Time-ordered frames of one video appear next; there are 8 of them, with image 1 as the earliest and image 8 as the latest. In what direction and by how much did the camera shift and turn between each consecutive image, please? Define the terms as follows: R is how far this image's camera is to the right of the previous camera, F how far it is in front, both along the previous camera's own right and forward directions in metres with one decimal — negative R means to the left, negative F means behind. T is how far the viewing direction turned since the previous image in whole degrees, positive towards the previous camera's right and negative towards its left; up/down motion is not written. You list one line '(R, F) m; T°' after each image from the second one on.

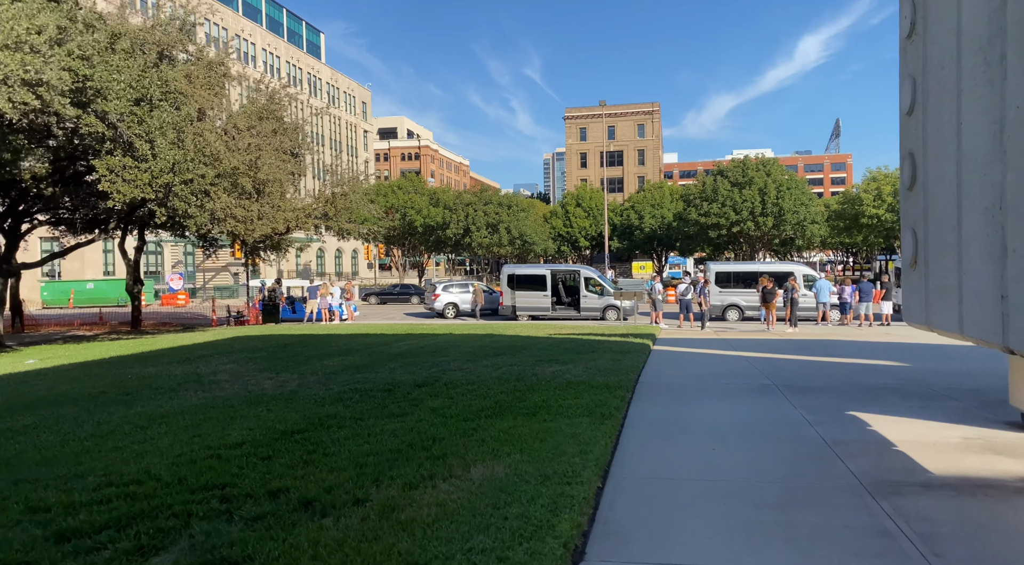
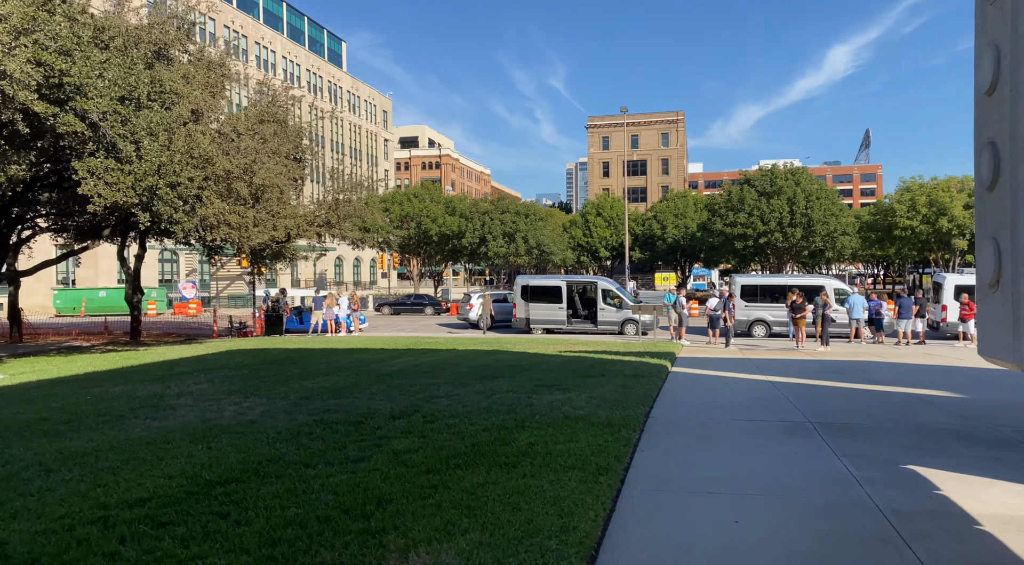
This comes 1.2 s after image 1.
(+0.3, +1.2) m; -2°
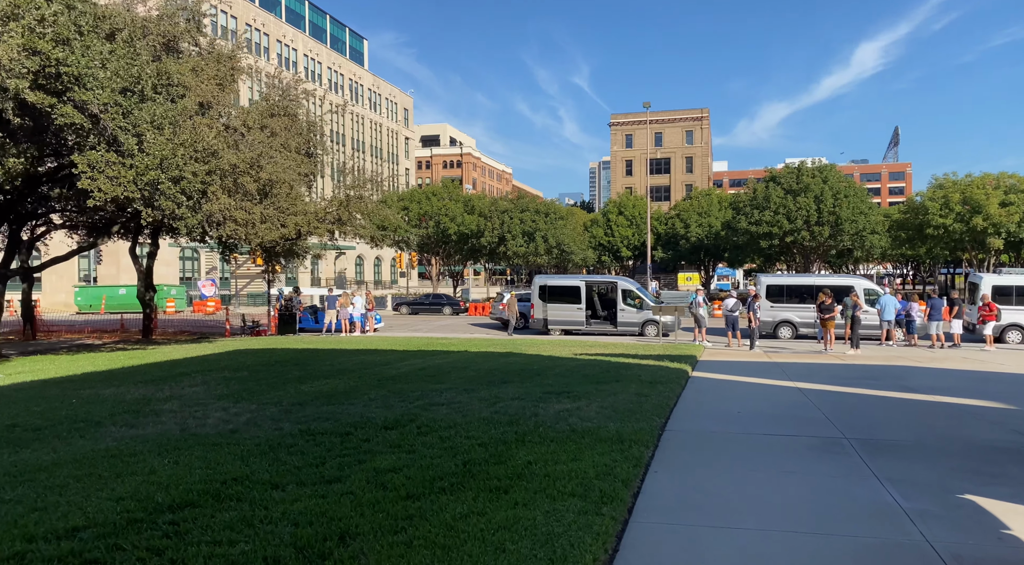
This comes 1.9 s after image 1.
(+0.2, +0.7) m; -2°
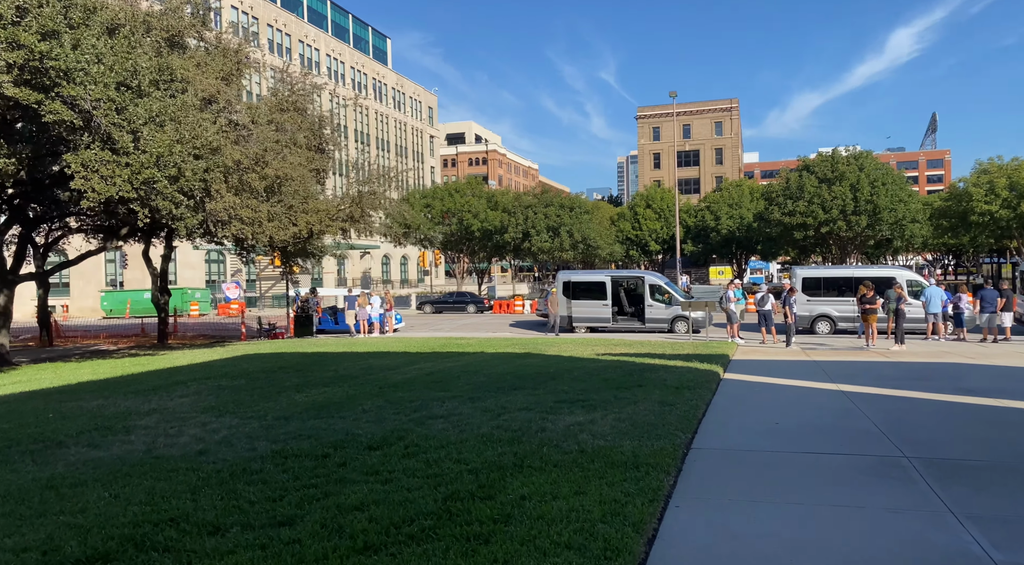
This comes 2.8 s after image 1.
(+0.2, +1.0) m; -2°
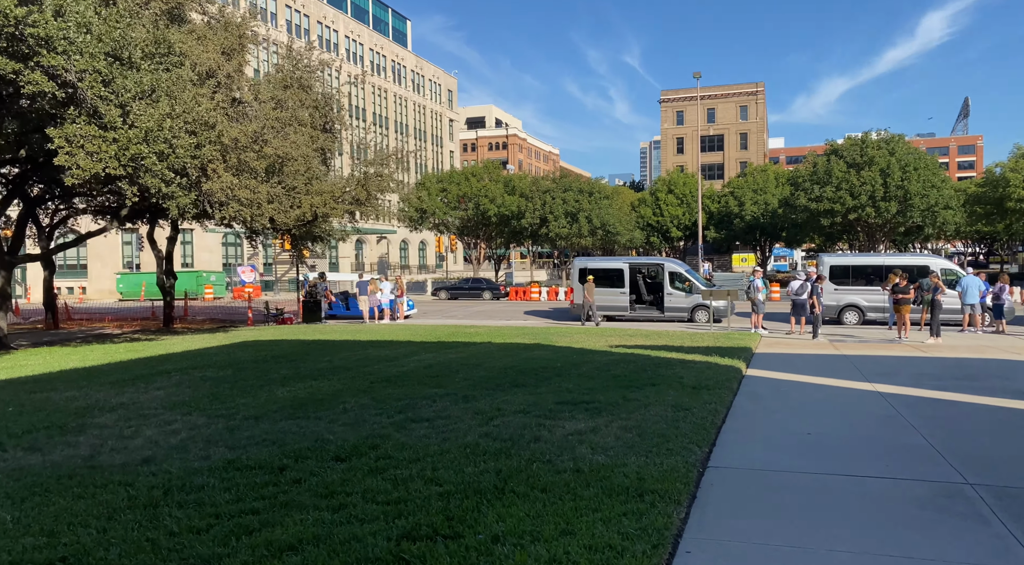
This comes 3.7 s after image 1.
(+0.2, +0.9) m; -1°
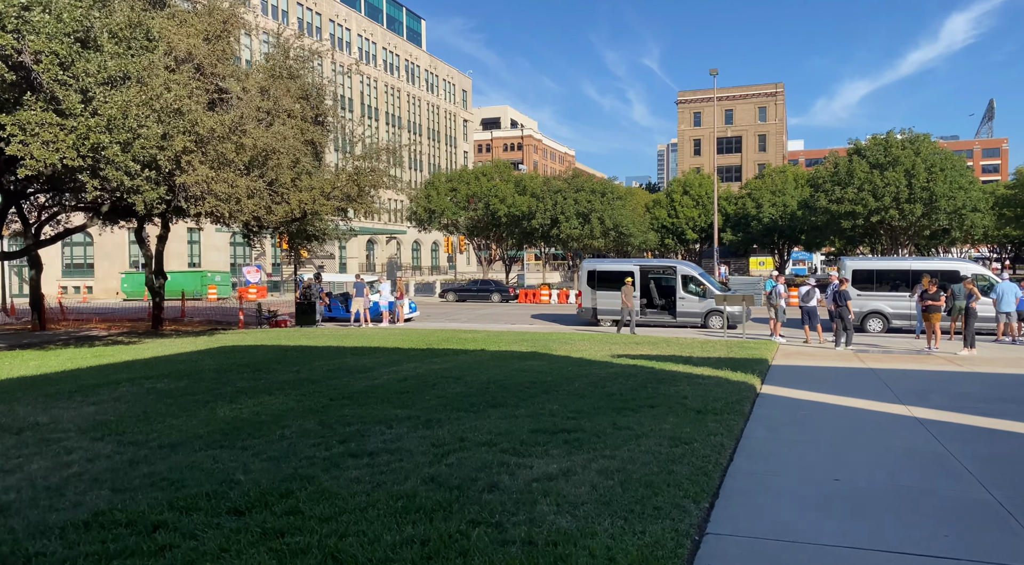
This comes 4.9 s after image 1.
(+0.4, +1.2) m; -1°
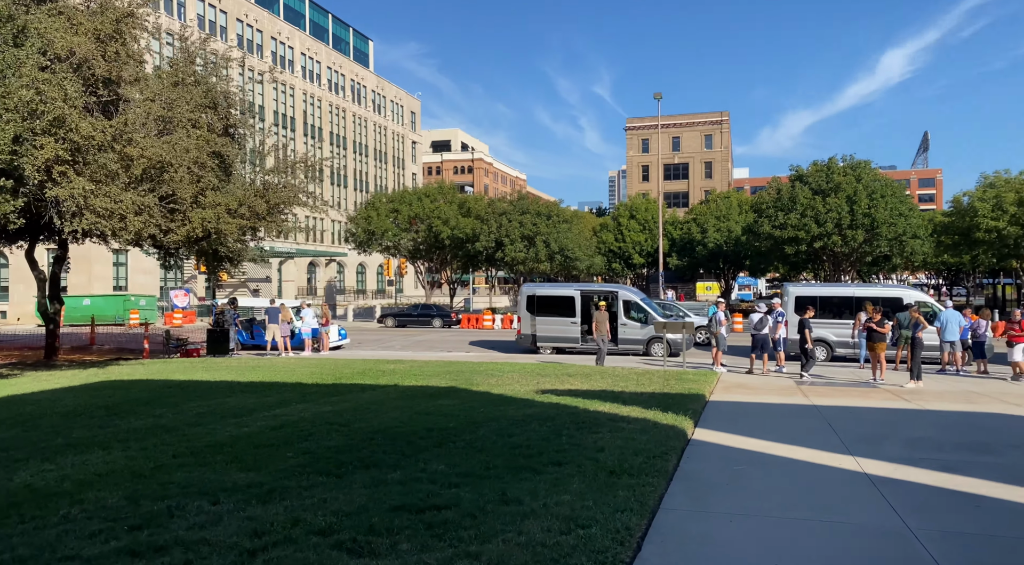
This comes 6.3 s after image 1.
(+0.6, +1.3) m; +3°
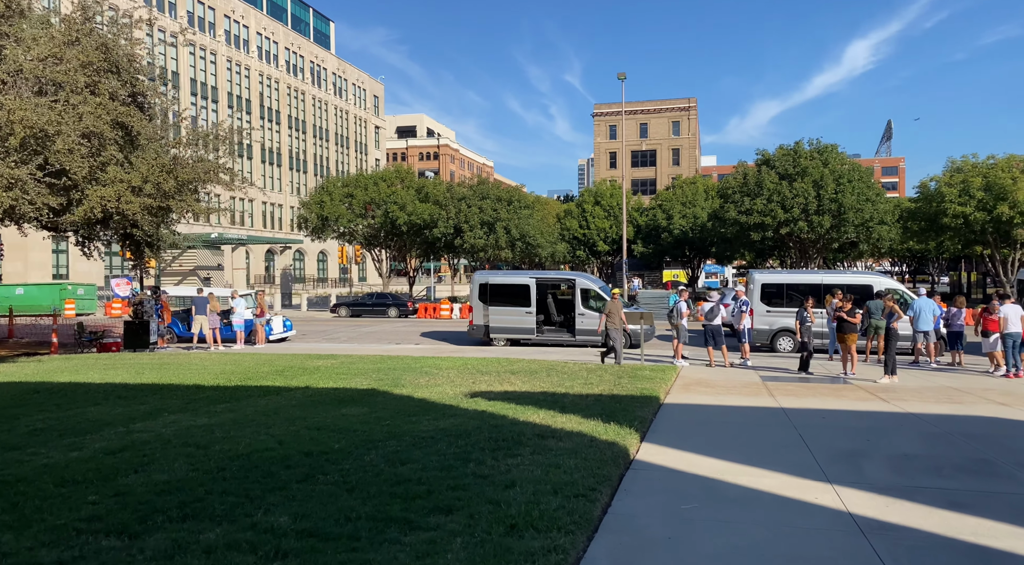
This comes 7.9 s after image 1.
(+0.6, +1.6) m; +2°
